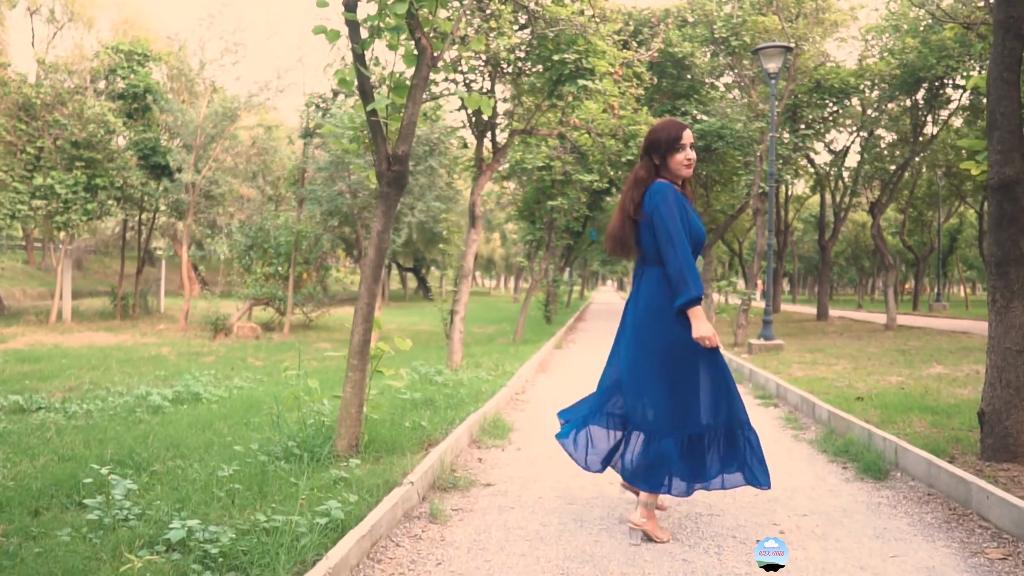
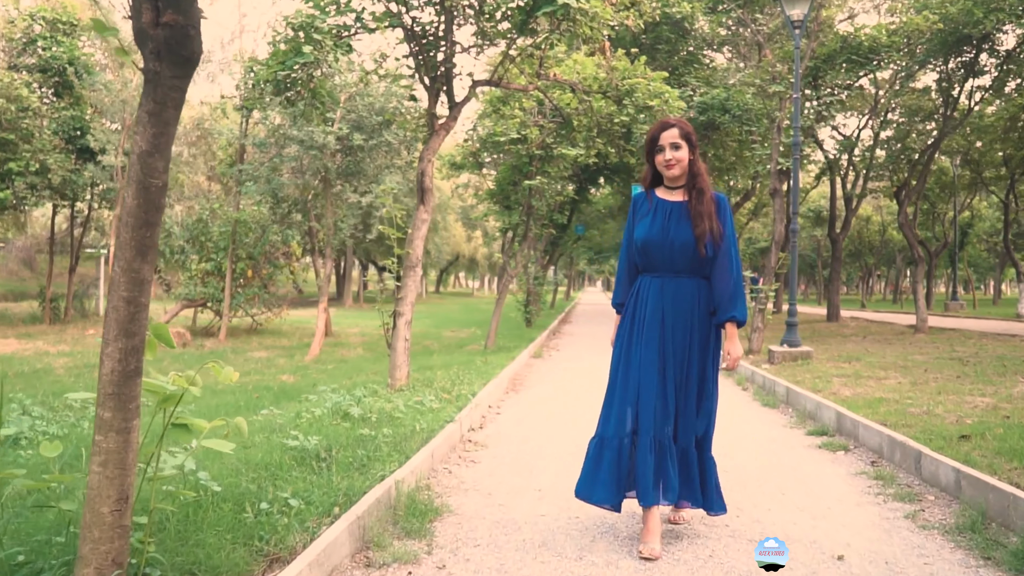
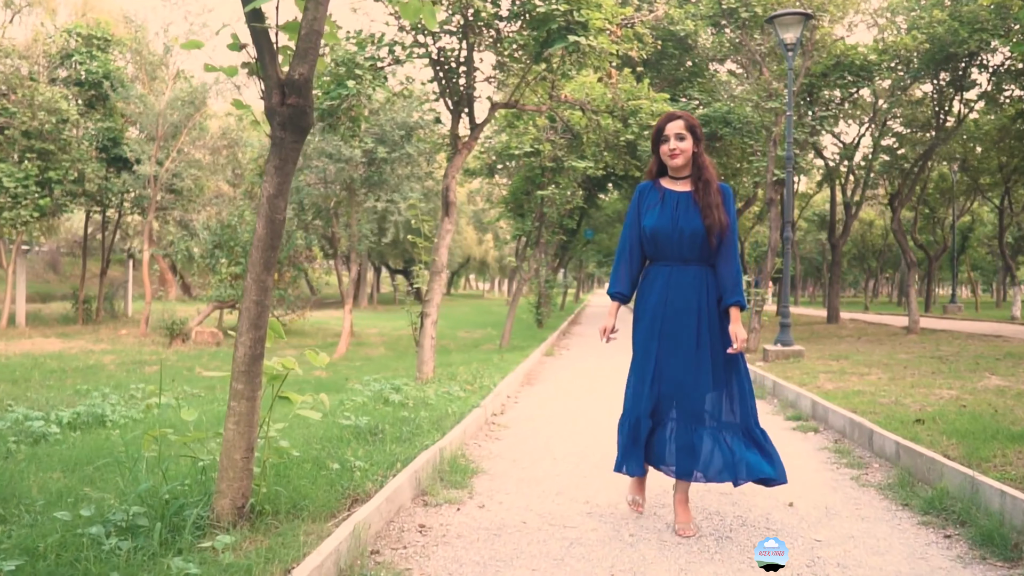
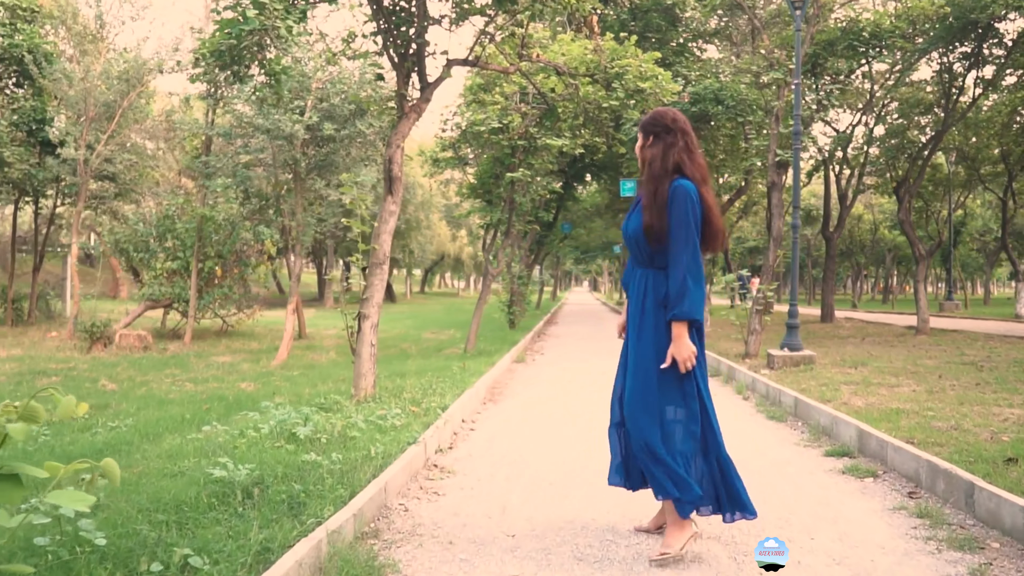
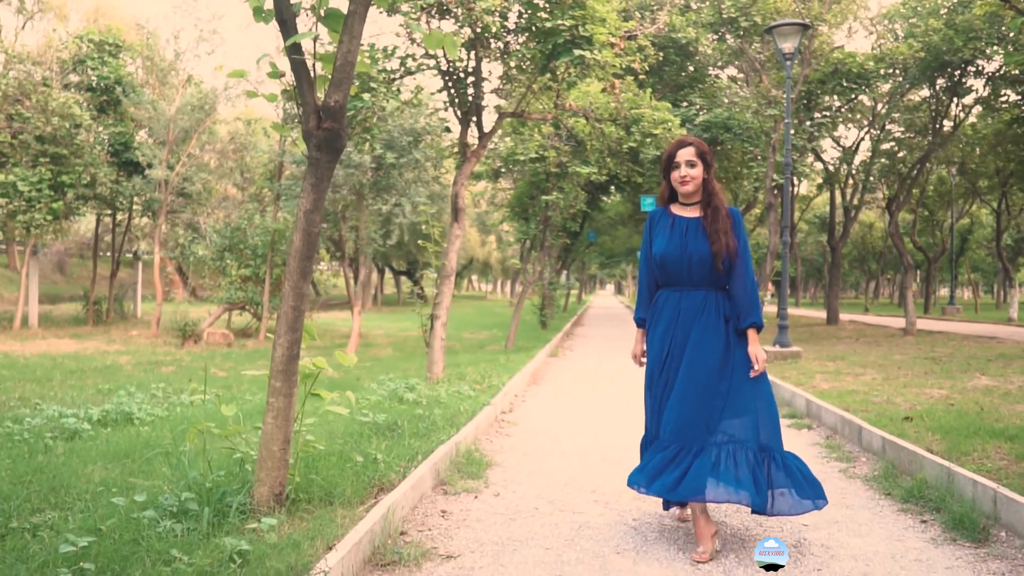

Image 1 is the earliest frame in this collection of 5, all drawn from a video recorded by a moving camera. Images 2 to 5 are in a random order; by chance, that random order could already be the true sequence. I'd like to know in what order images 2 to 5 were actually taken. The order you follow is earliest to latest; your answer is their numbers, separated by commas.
5, 3, 2, 4
